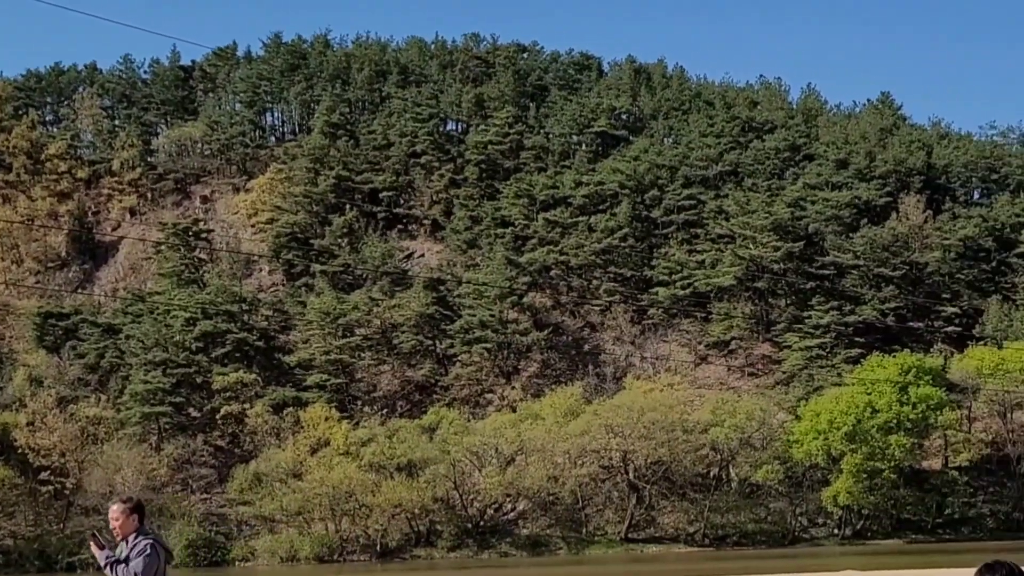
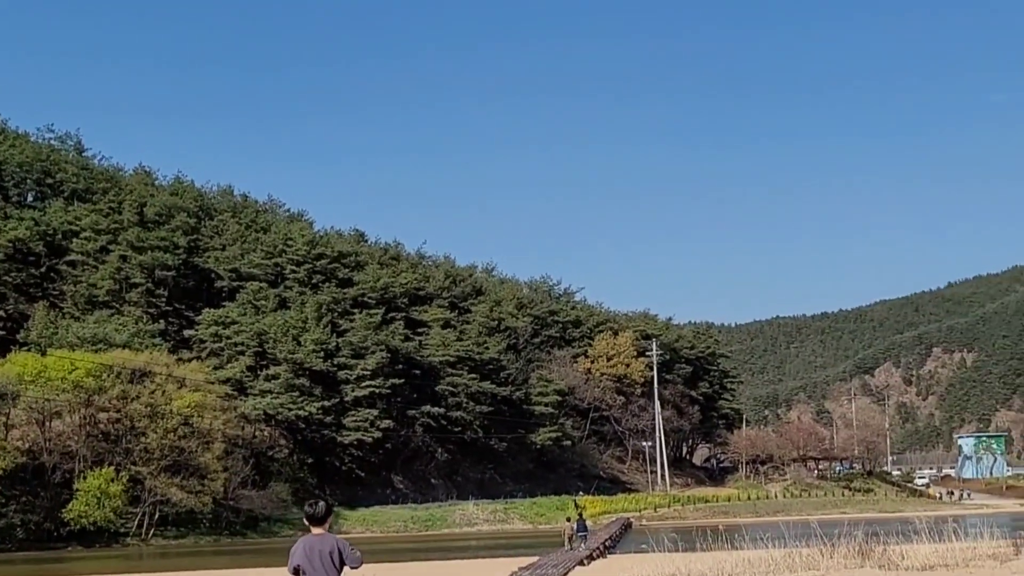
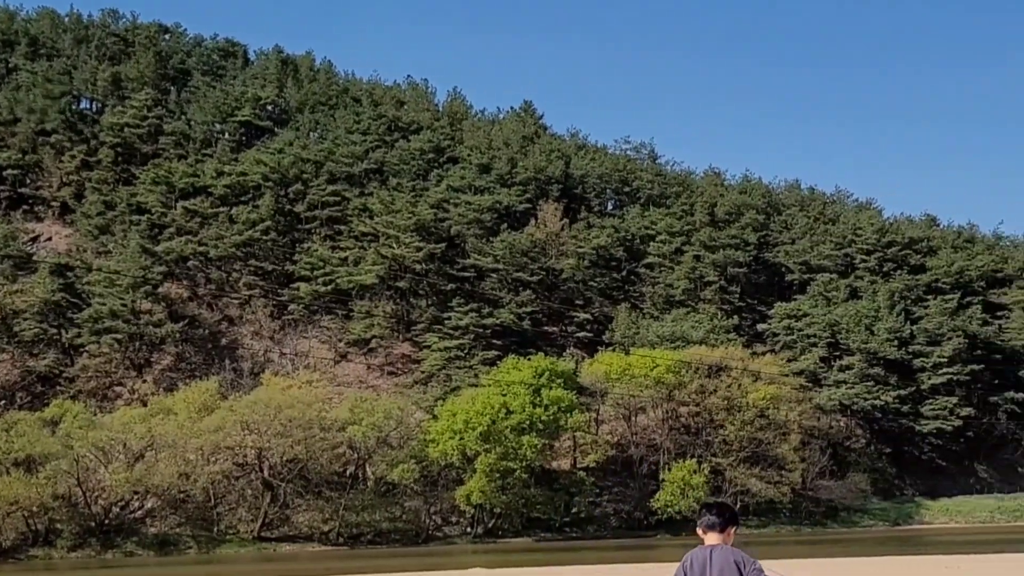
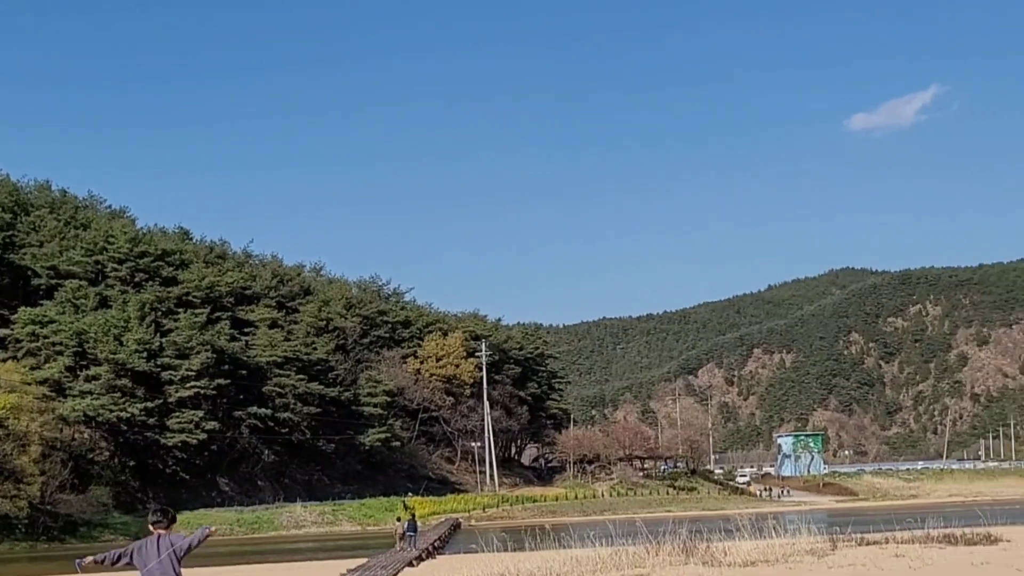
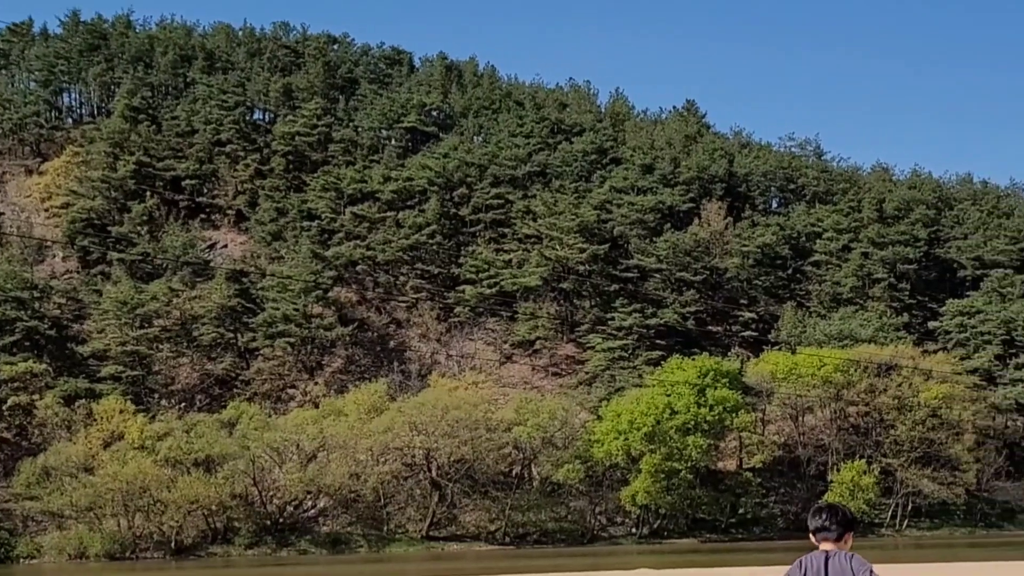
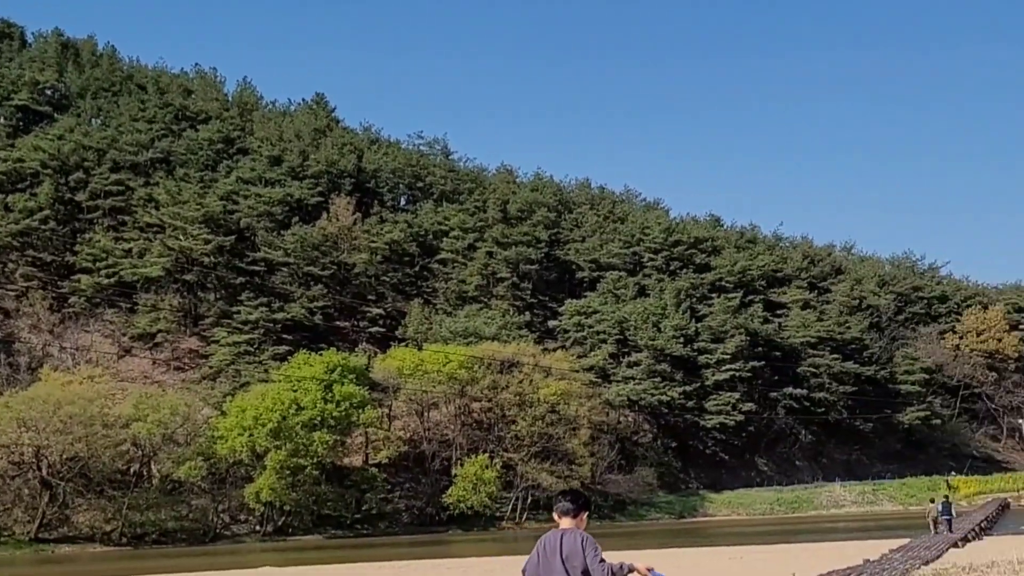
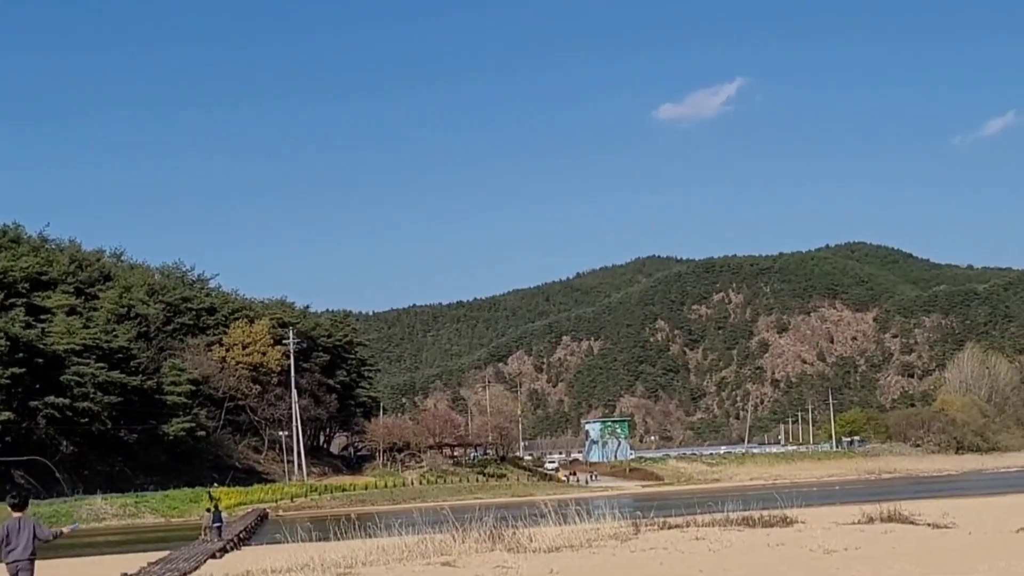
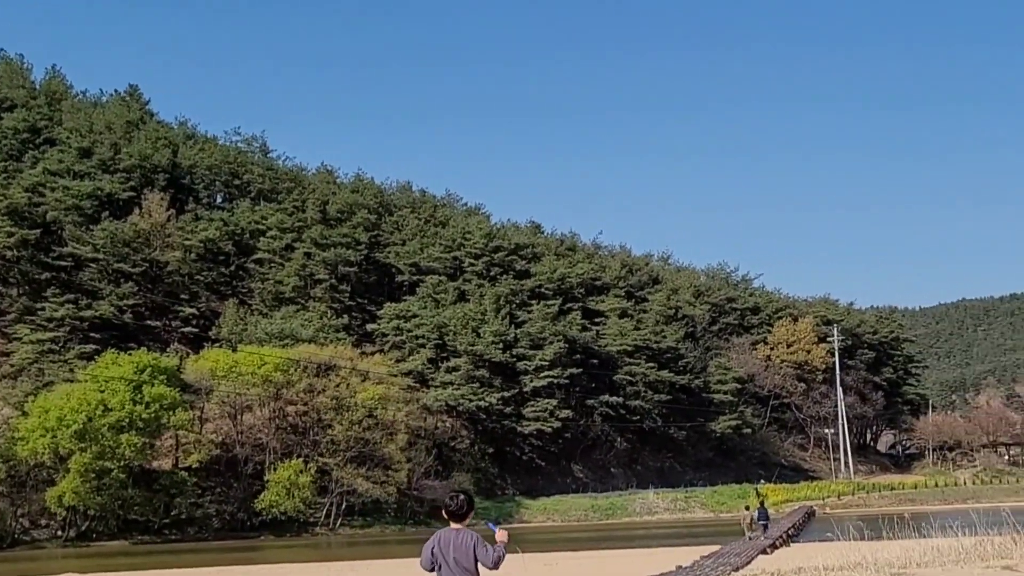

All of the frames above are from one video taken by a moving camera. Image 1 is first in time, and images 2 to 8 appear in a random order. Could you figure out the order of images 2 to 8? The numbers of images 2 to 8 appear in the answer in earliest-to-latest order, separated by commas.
5, 3, 6, 8, 2, 4, 7
